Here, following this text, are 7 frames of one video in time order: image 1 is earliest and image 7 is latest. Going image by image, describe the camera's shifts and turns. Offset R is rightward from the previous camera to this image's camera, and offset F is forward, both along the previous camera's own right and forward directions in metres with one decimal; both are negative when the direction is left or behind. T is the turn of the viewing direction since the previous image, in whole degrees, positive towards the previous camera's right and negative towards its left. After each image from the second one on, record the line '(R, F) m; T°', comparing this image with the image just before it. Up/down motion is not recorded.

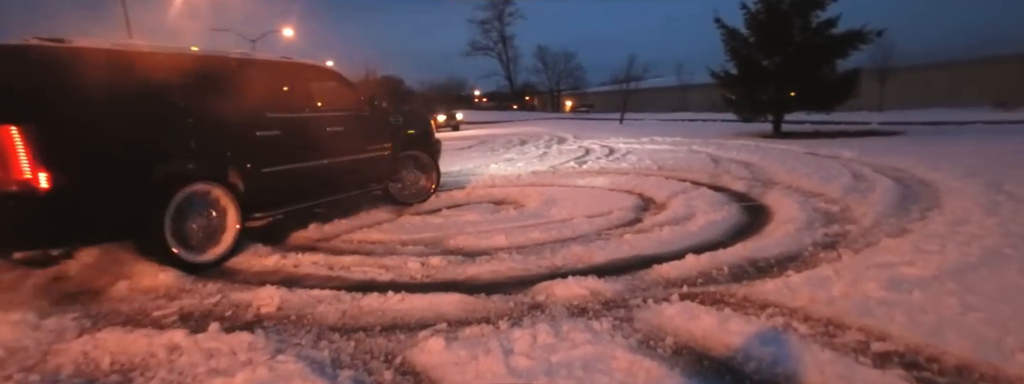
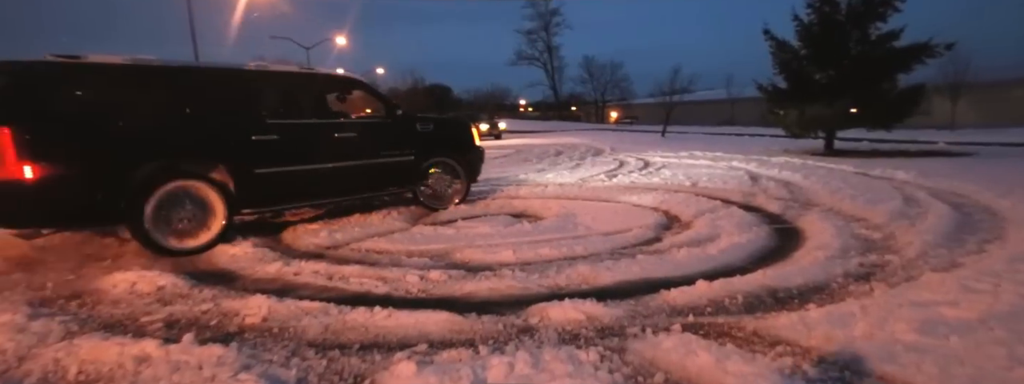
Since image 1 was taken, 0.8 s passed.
(+0.3, +0.2) m; -4°
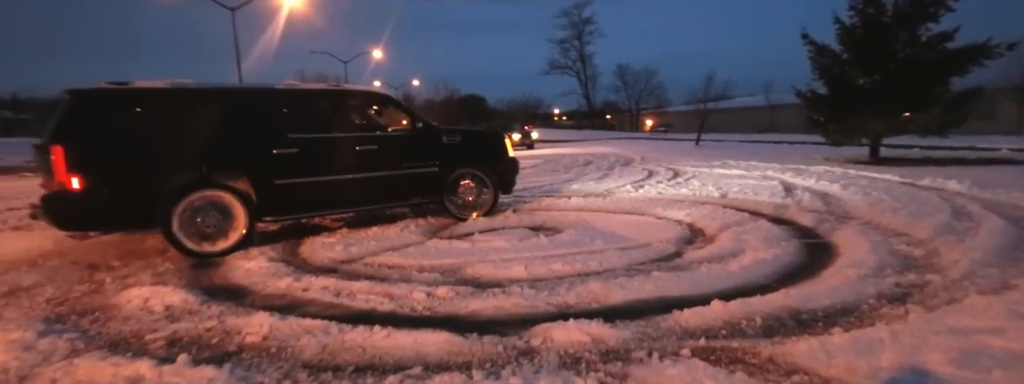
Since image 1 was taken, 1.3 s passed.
(+0.2, +0.1) m; -4°
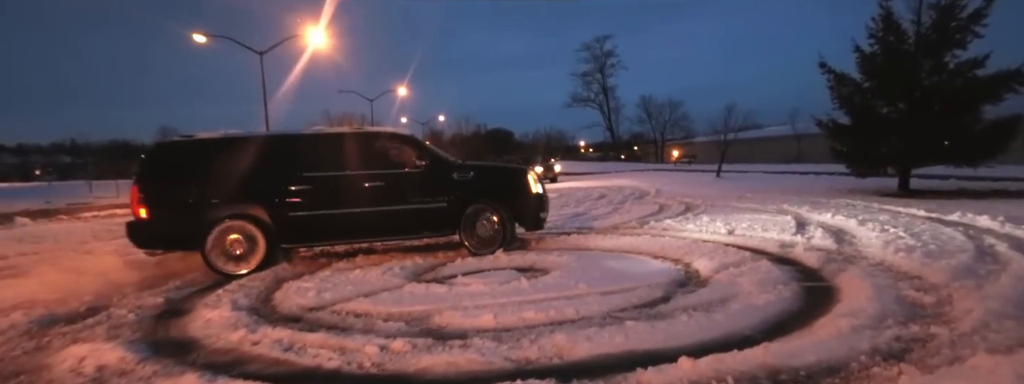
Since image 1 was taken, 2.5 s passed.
(+0.5, +0.3) m; -3°
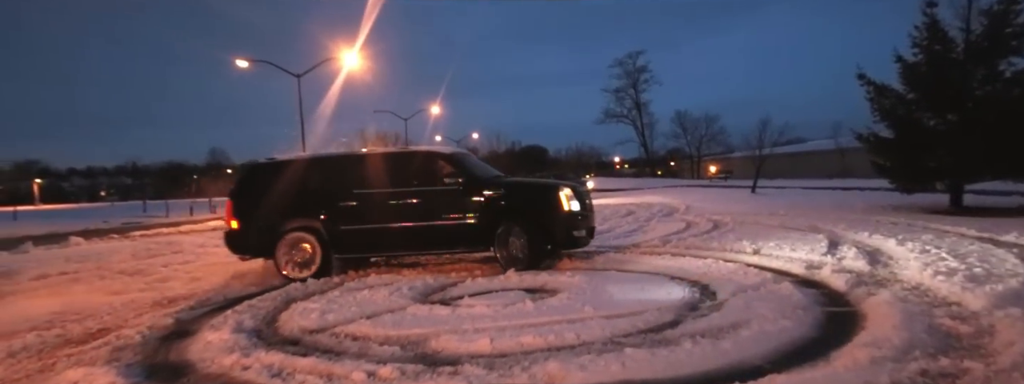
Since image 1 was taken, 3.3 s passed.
(+0.3, +0.1) m; -4°
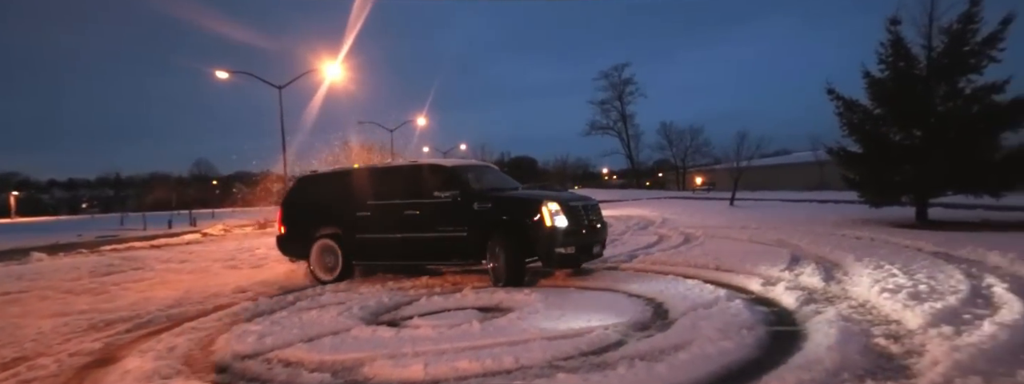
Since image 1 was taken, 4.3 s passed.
(+0.4, +0.1) m; +1°
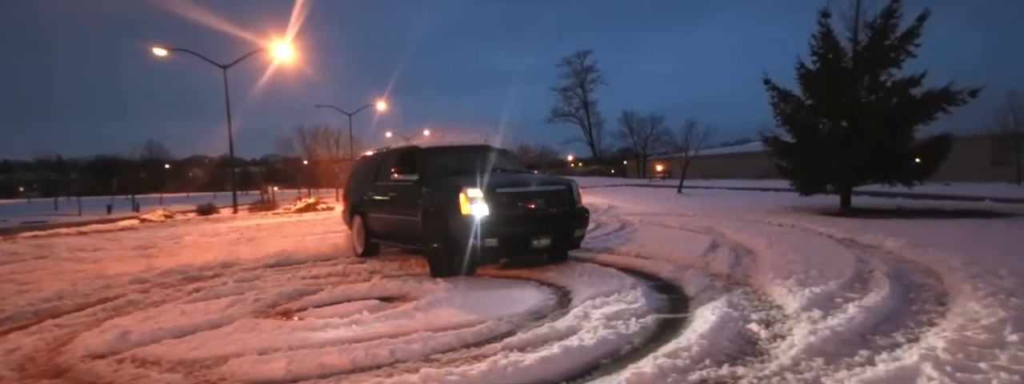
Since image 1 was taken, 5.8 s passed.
(+0.7, +0.2) m; +4°
